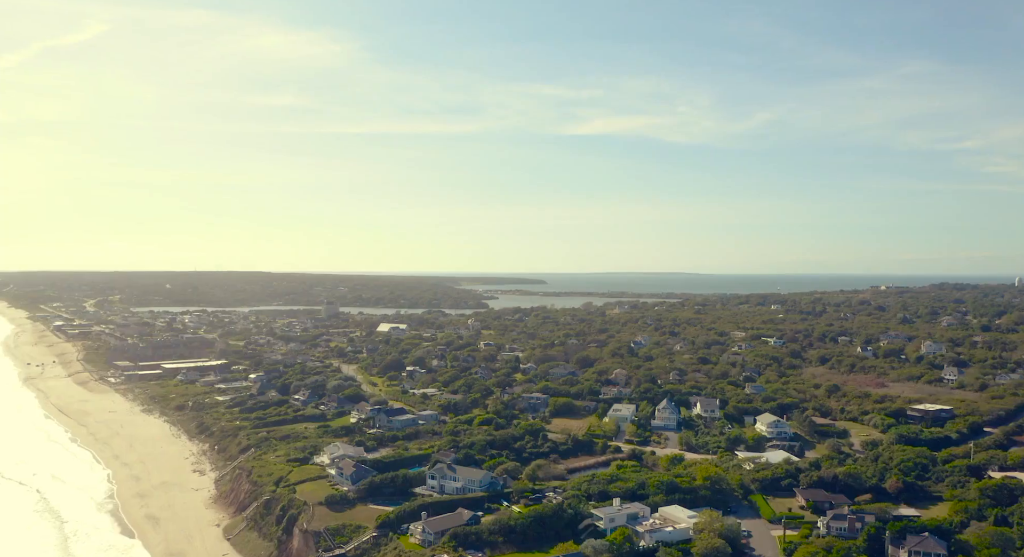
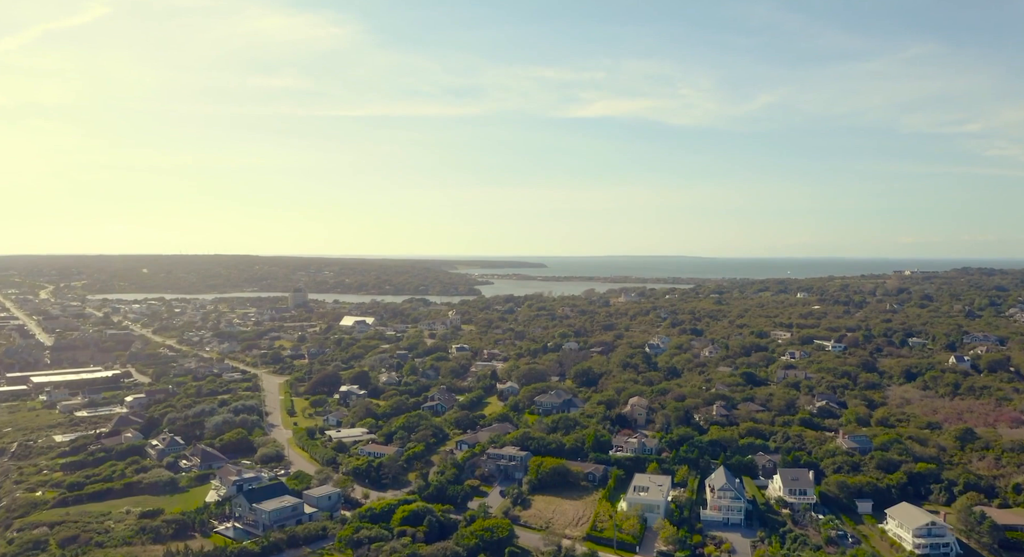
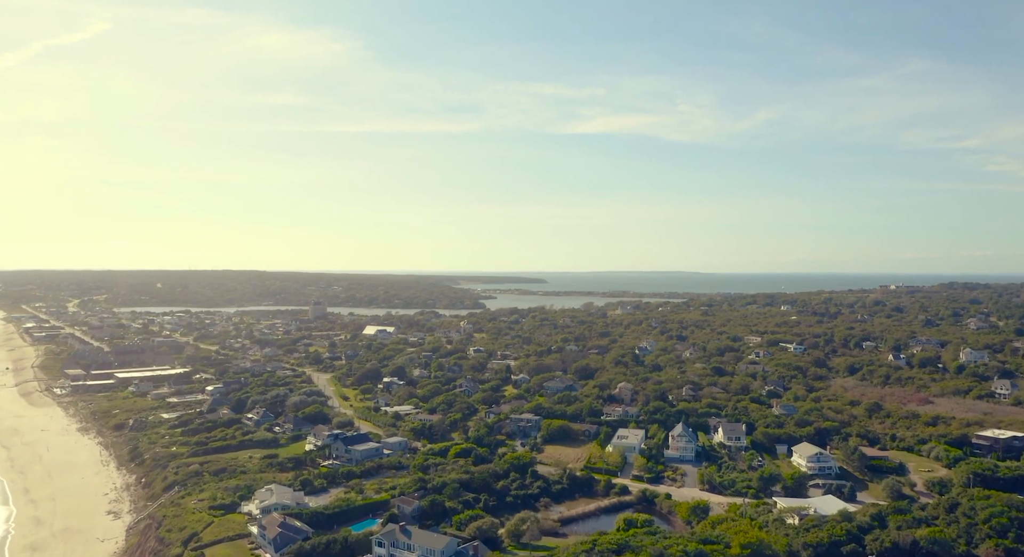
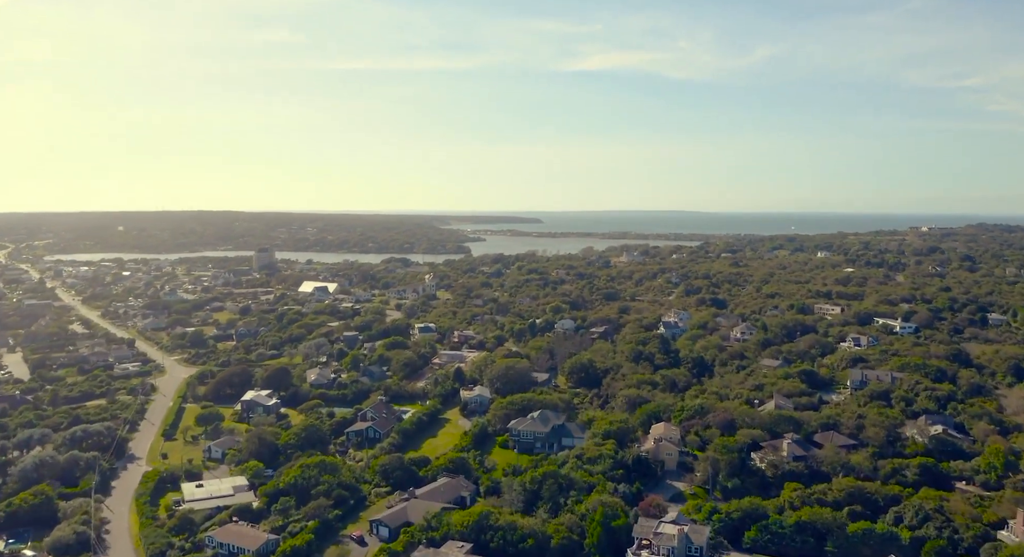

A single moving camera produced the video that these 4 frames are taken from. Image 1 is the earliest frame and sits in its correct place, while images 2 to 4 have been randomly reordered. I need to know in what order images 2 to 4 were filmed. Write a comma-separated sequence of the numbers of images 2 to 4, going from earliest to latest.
3, 2, 4
